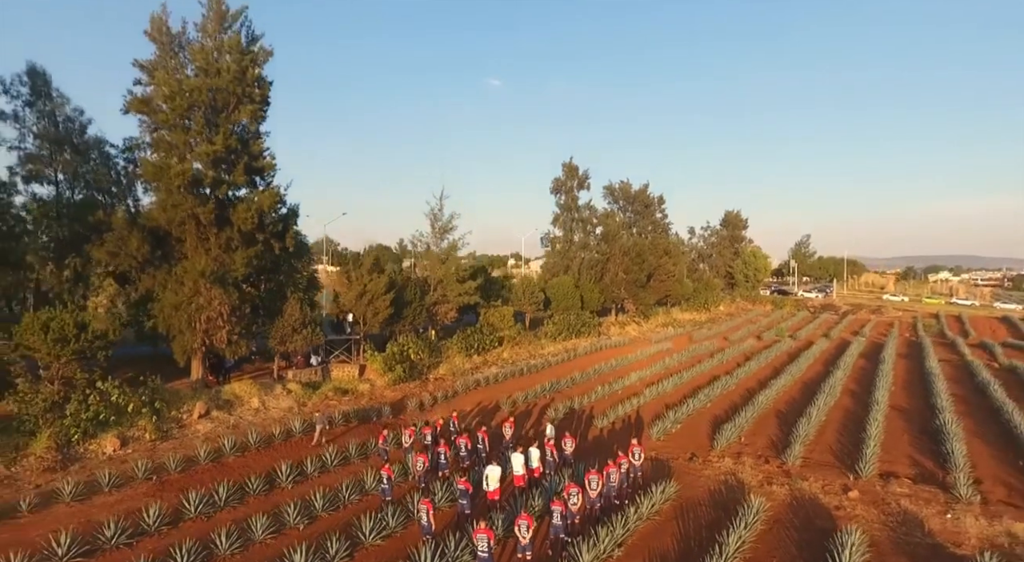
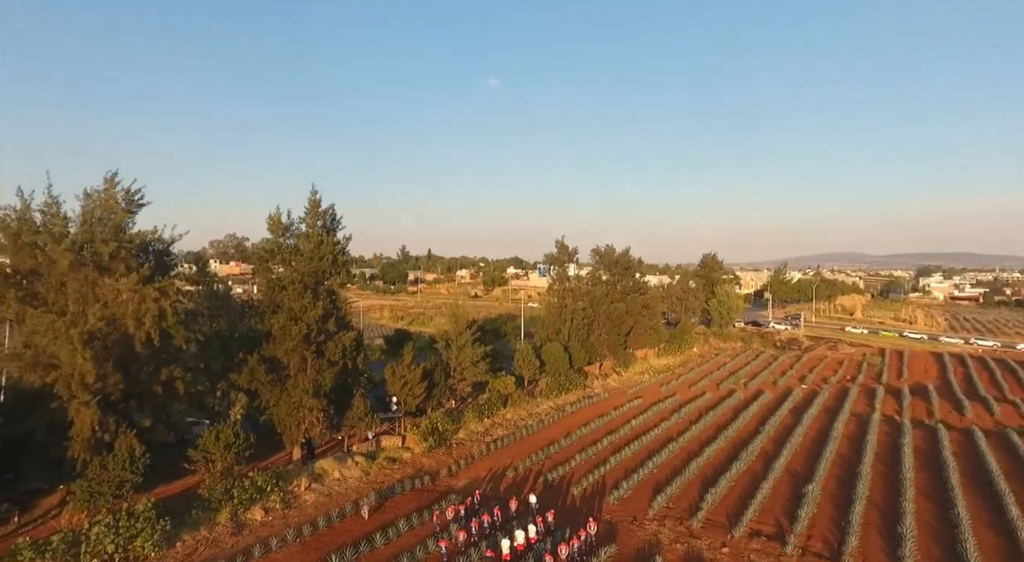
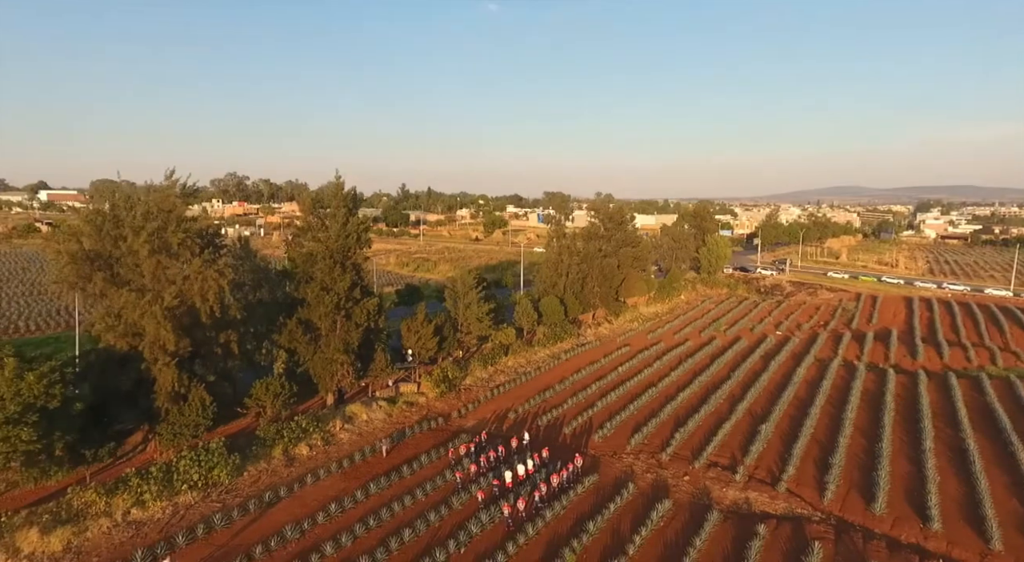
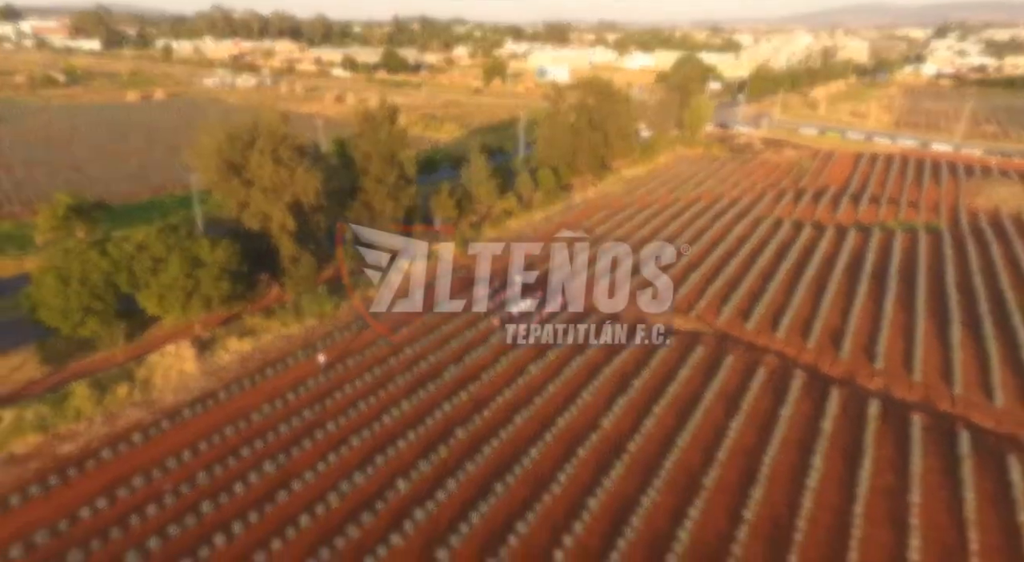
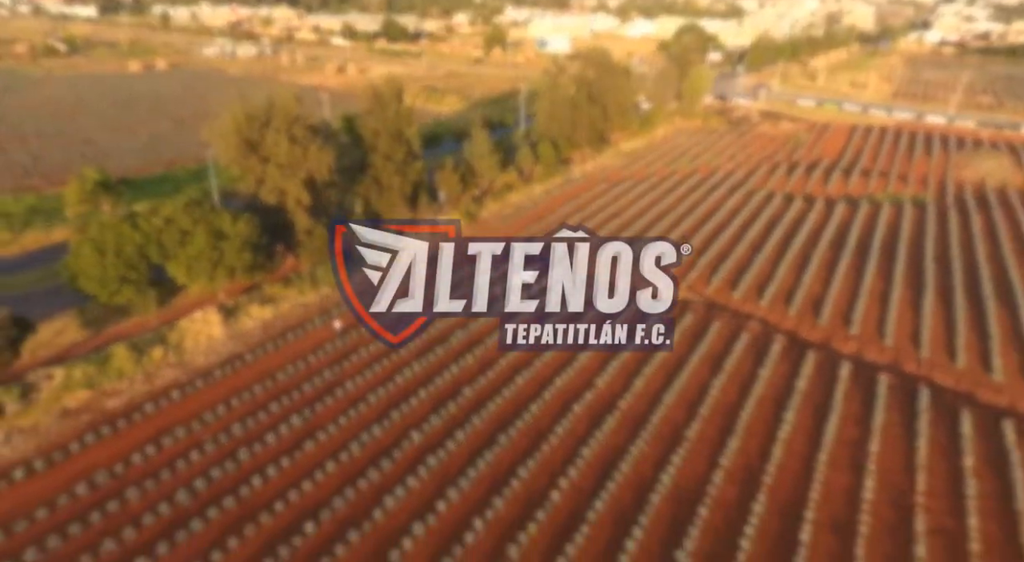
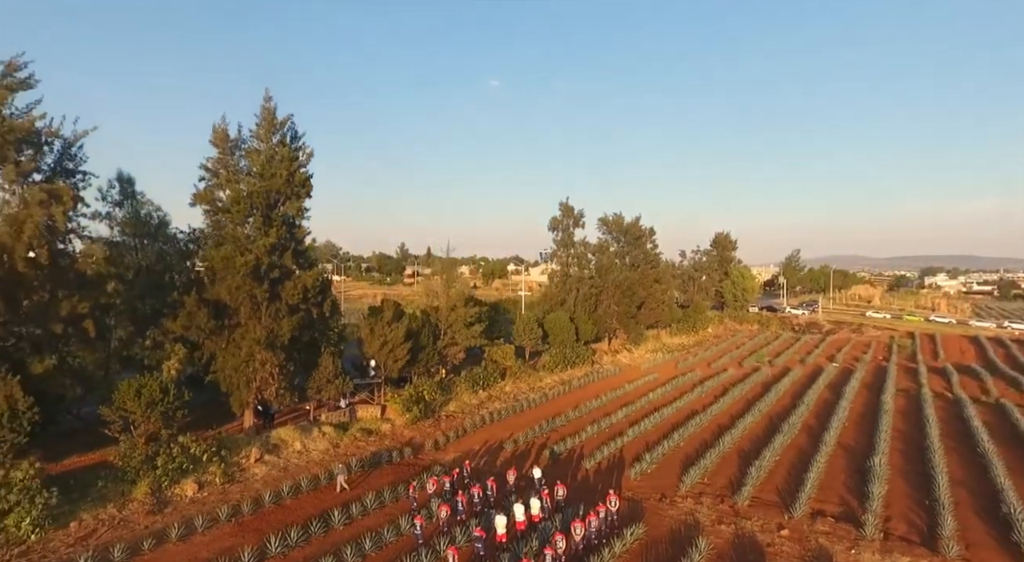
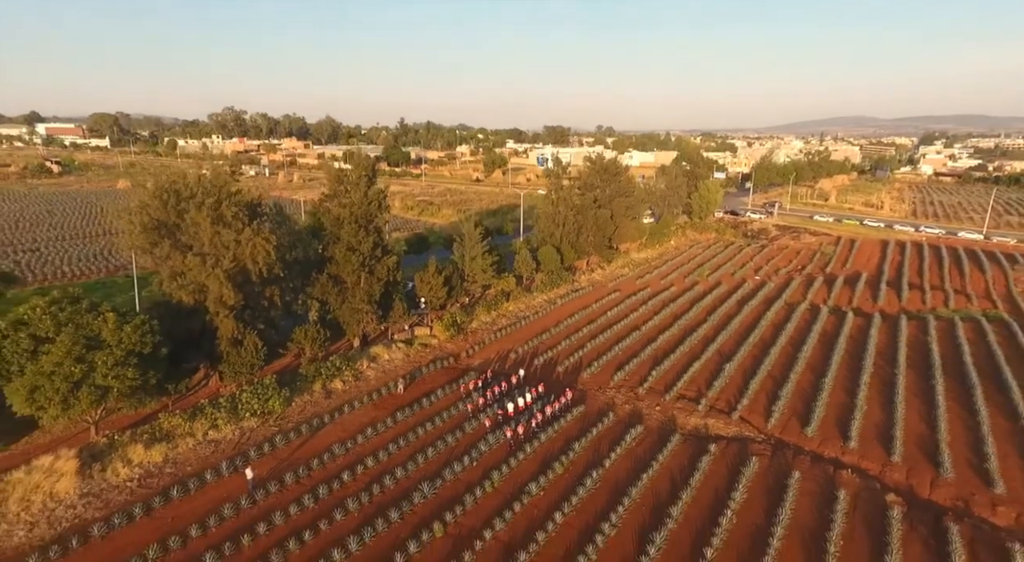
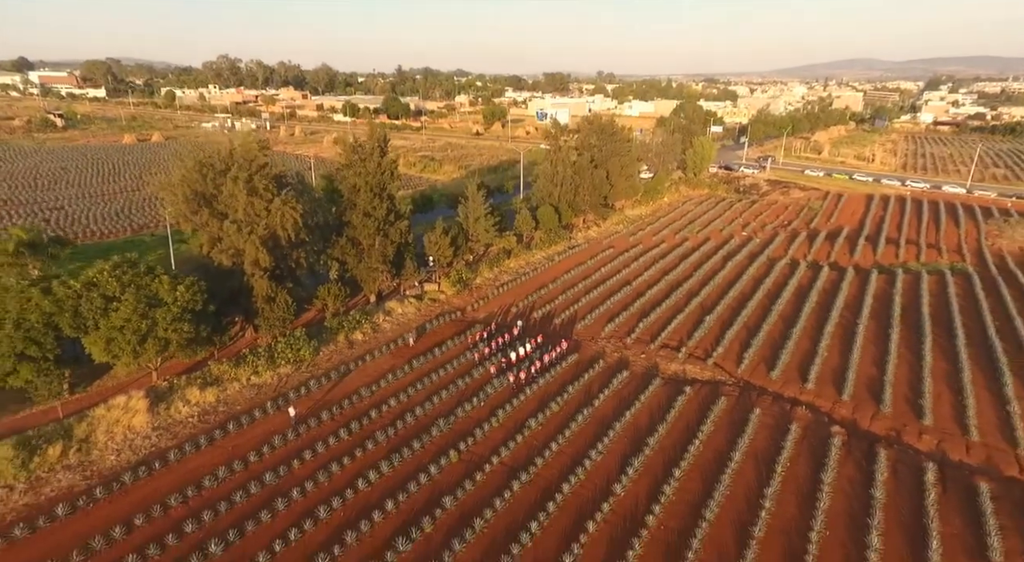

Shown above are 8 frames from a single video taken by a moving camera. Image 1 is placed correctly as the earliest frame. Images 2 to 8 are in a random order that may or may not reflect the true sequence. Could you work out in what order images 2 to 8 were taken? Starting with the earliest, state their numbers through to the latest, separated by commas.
6, 2, 3, 7, 8, 4, 5
